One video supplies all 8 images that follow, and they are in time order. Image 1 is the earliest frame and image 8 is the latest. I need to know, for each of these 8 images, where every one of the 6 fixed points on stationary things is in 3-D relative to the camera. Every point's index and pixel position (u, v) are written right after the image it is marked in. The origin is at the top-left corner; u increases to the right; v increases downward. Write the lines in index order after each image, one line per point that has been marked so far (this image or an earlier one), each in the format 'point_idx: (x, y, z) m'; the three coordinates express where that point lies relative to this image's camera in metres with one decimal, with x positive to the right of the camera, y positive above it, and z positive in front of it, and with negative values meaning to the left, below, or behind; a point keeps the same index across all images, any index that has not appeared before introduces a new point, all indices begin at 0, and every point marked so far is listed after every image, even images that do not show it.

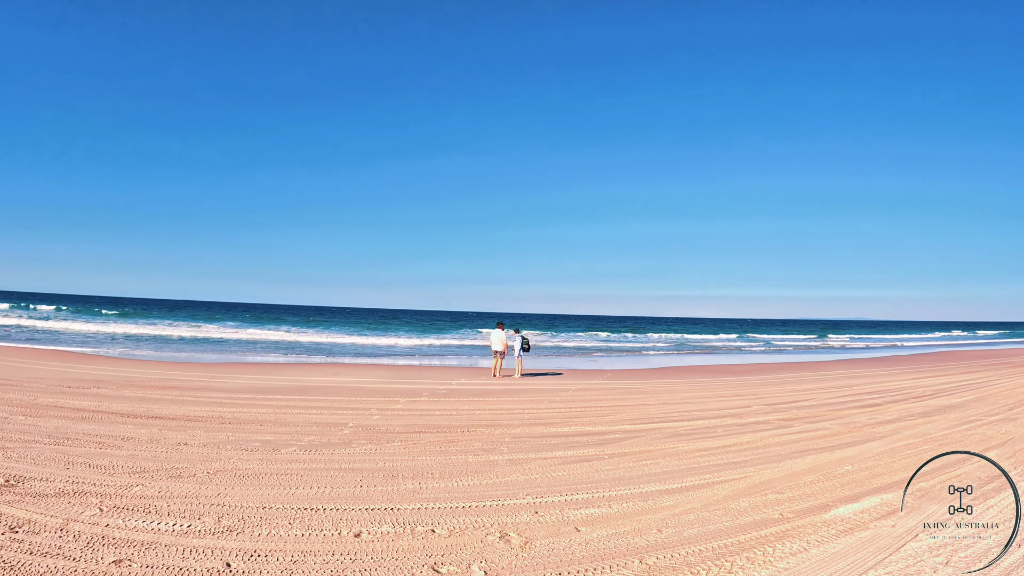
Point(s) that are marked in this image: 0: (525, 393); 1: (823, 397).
0: (+0.3, -2.3, +12.0) m
1: (+7.6, -2.7, +13.4) m
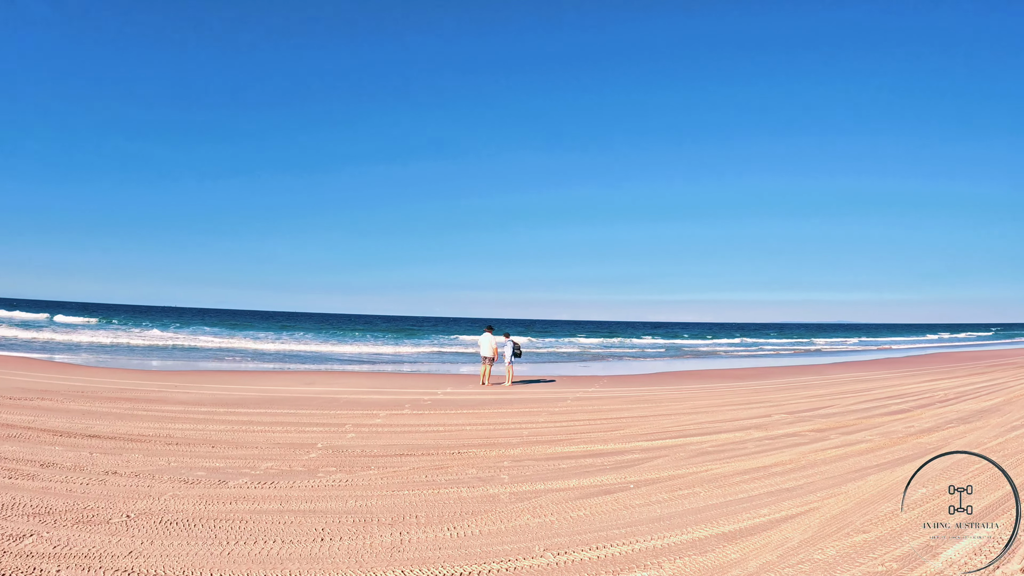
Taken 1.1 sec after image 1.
0: (+0.2, -2.2, +10.7) m
1: (+7.4, -2.7, +12.4) m
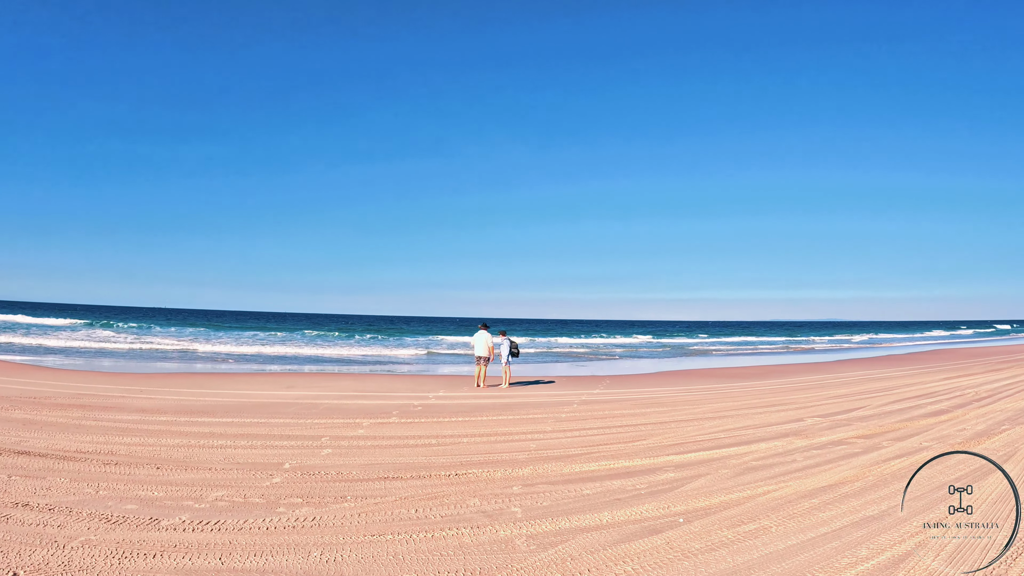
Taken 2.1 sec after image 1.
0: (+0.2, -2.1, +9.5) m
1: (+7.4, -2.5, +11.3) m
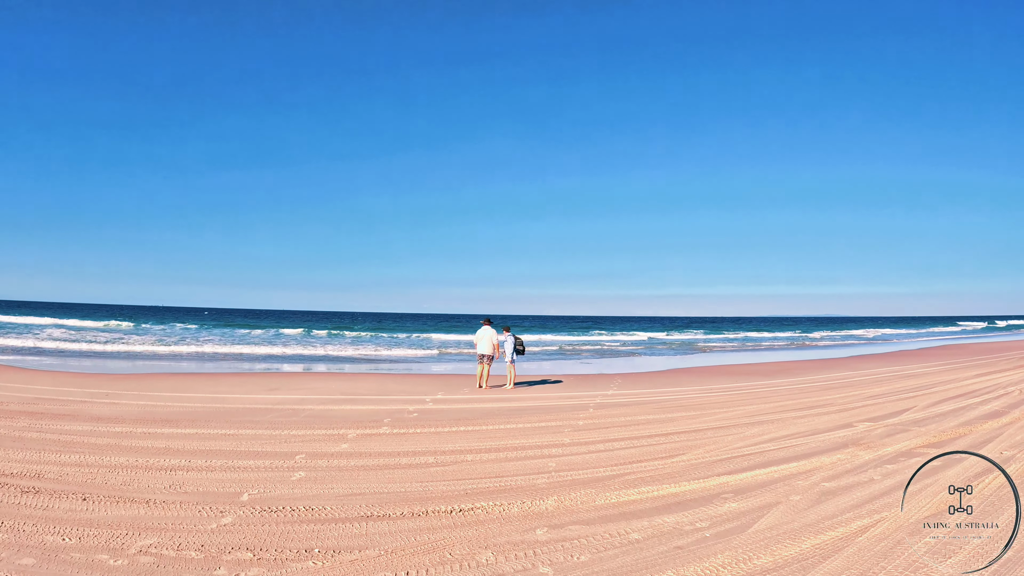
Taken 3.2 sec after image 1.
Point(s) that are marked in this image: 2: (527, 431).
0: (+0.3, -1.9, +8.3) m
1: (+7.5, -2.3, +10.1) m
2: (+0.2, -1.8, +6.8) m
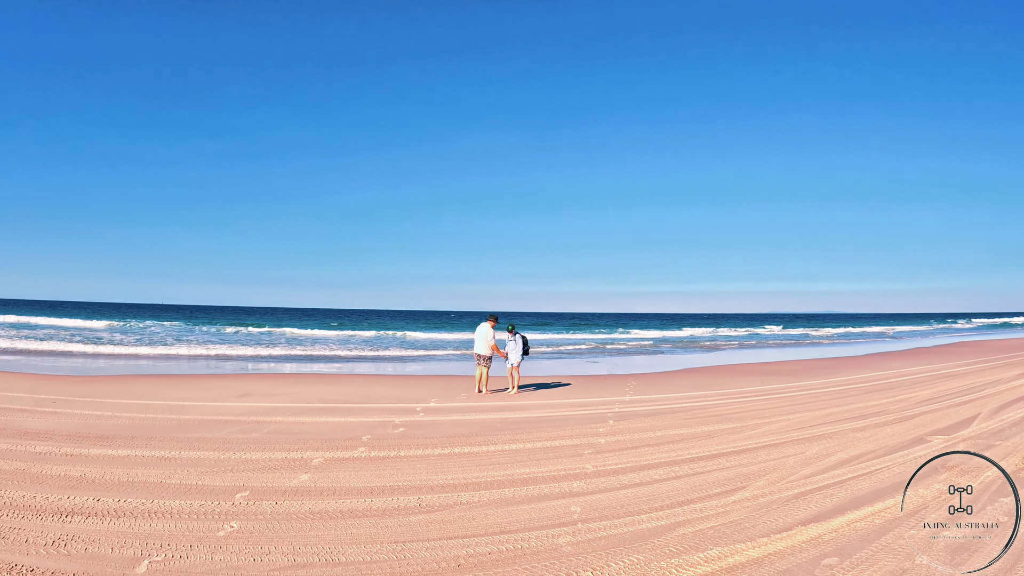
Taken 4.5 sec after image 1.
0: (+0.4, -1.7, +6.9) m
1: (+7.6, -2.1, +8.7) m
2: (+0.3, -1.6, +5.4) m
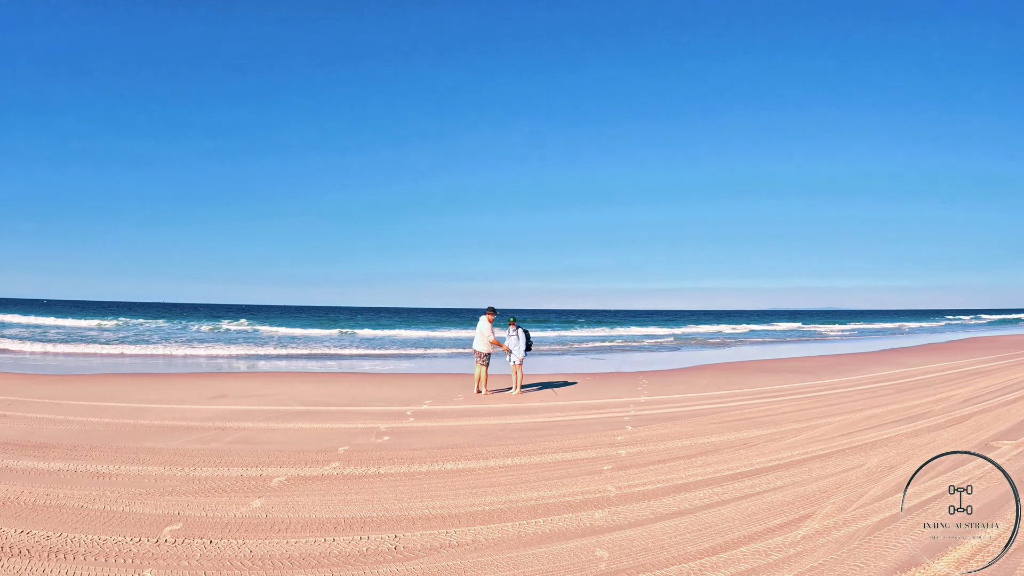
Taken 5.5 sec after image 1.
0: (+0.5, -1.6, +5.9) m
1: (+7.7, -1.9, +7.7) m
2: (+0.3, -1.5, +4.4) m
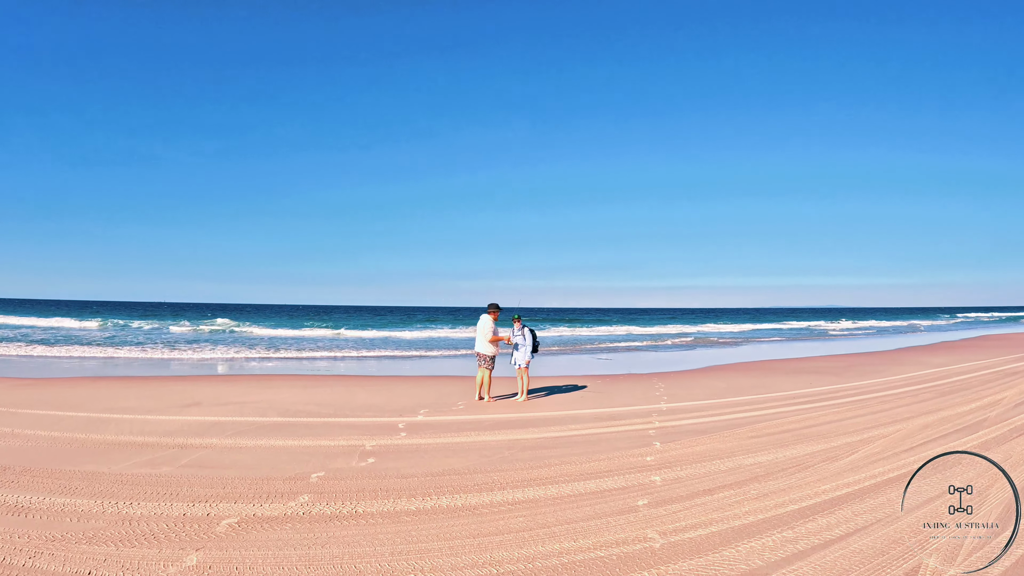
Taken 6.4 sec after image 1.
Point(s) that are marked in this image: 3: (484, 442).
0: (+0.5, -1.5, +5.0) m
1: (+7.7, -1.8, +6.8) m
2: (+0.4, -1.4, +3.5) m
3: (-0.3, -1.5, +5.4) m
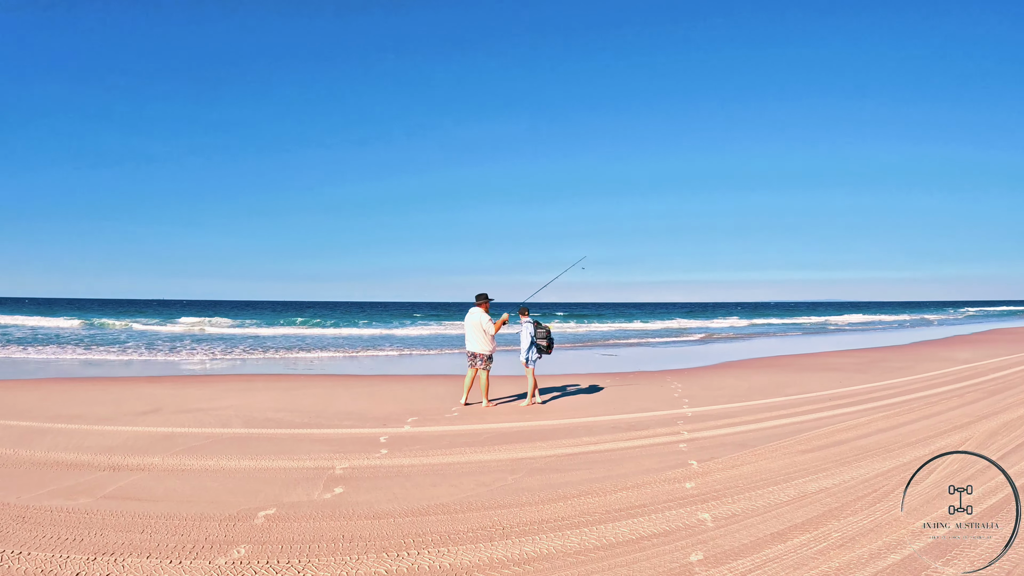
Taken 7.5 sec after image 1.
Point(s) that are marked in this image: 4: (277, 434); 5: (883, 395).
0: (+0.6, -1.4, +4.0) m
1: (+7.8, -1.6, +5.8) m
2: (+0.4, -1.3, +2.5) m
3: (-0.3, -1.4, +4.4) m
4: (-2.4, -1.5, +5.6) m
5: (+5.9, -1.7, +8.8) m
